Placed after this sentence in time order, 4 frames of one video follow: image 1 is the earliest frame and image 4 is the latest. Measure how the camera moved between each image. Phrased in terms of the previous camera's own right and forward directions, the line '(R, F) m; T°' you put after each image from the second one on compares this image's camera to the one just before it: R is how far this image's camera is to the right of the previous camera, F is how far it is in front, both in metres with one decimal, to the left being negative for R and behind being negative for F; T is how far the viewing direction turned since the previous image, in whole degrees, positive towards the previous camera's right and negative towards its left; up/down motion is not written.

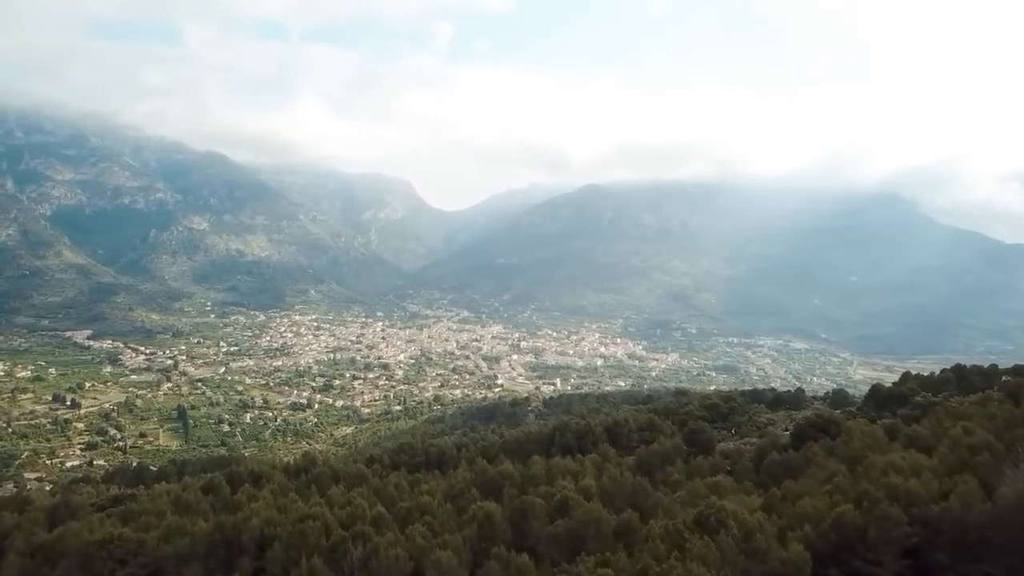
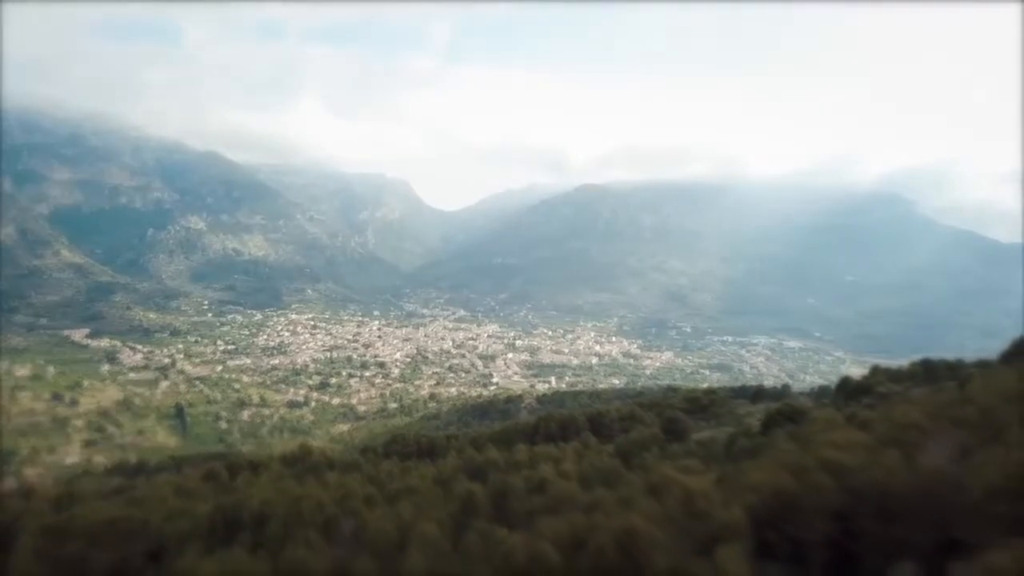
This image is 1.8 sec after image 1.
(+0.3, -1.0) m; 0°
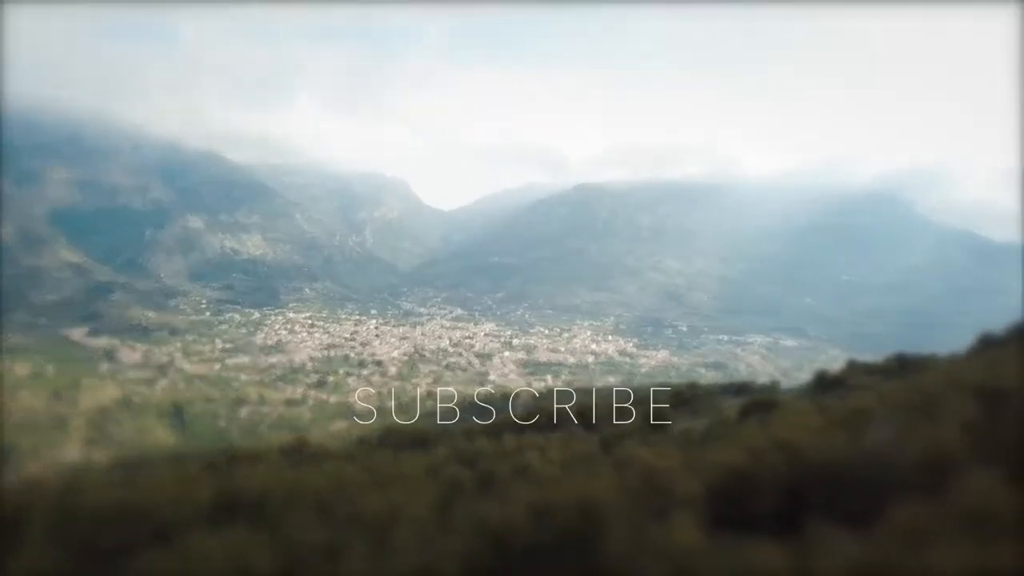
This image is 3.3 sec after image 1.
(+0.3, -0.9) m; 0°
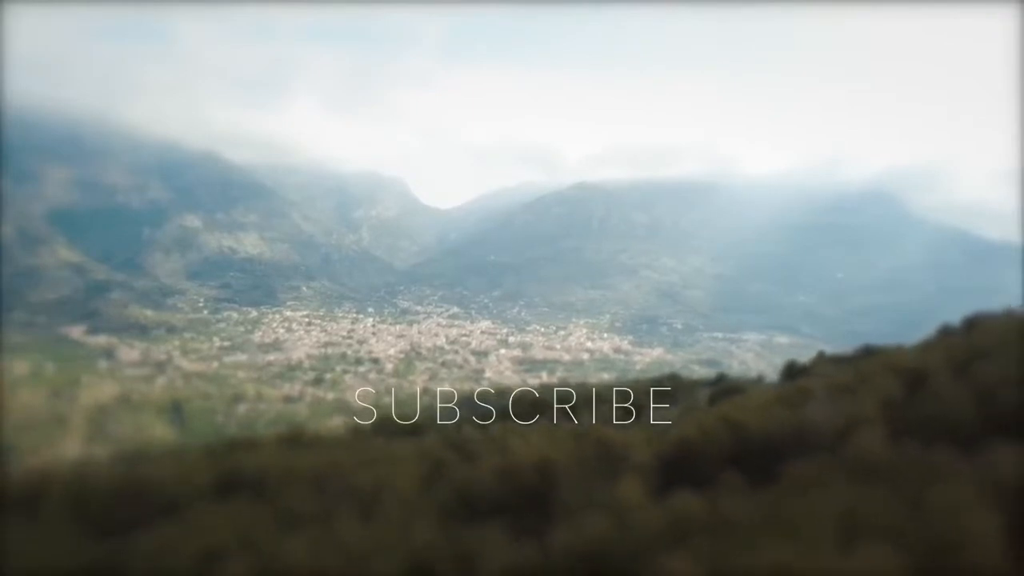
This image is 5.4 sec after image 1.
(+0.5, -1.1) m; 0°
